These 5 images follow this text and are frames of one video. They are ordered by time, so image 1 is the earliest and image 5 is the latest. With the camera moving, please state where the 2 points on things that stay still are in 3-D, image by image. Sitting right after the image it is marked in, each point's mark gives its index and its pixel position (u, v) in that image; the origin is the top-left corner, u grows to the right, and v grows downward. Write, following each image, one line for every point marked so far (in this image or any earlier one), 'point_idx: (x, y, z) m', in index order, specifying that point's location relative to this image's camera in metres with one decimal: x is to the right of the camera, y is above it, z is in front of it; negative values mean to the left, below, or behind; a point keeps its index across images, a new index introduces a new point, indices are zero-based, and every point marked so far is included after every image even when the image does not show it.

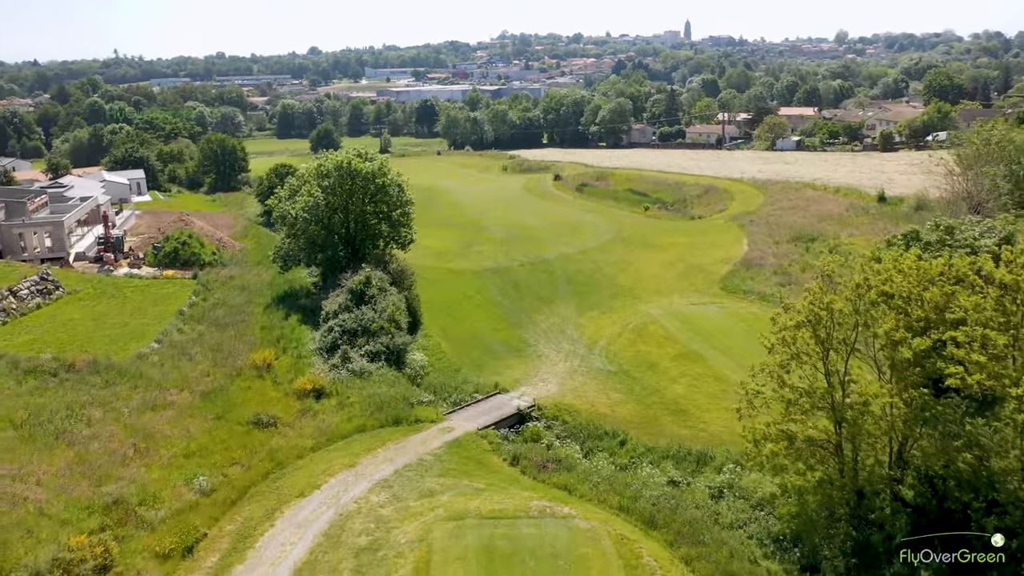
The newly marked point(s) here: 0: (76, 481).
0: (-10.5, -4.6, +19.8) m
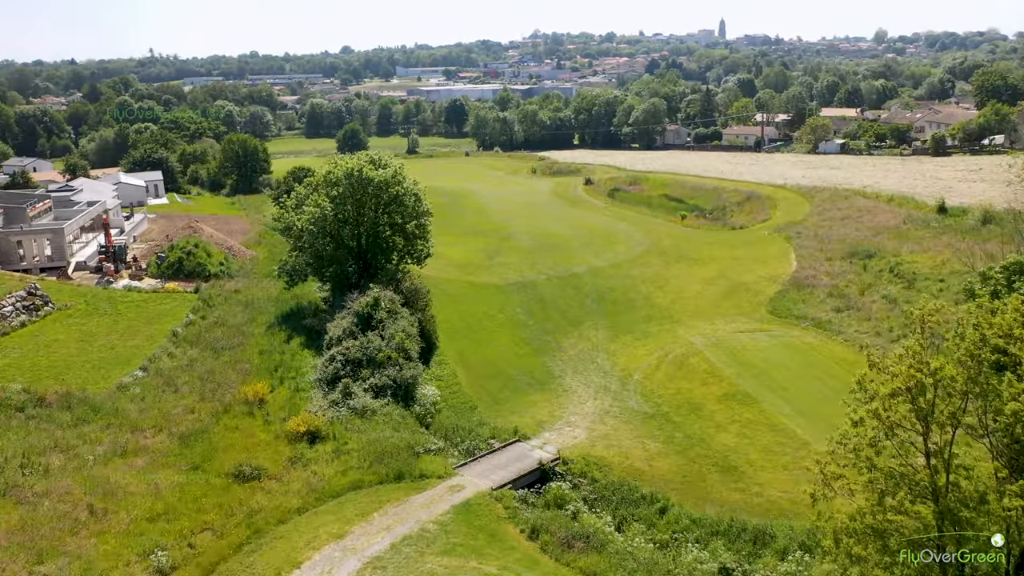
0: (-10.1, -5.4, +16.7) m
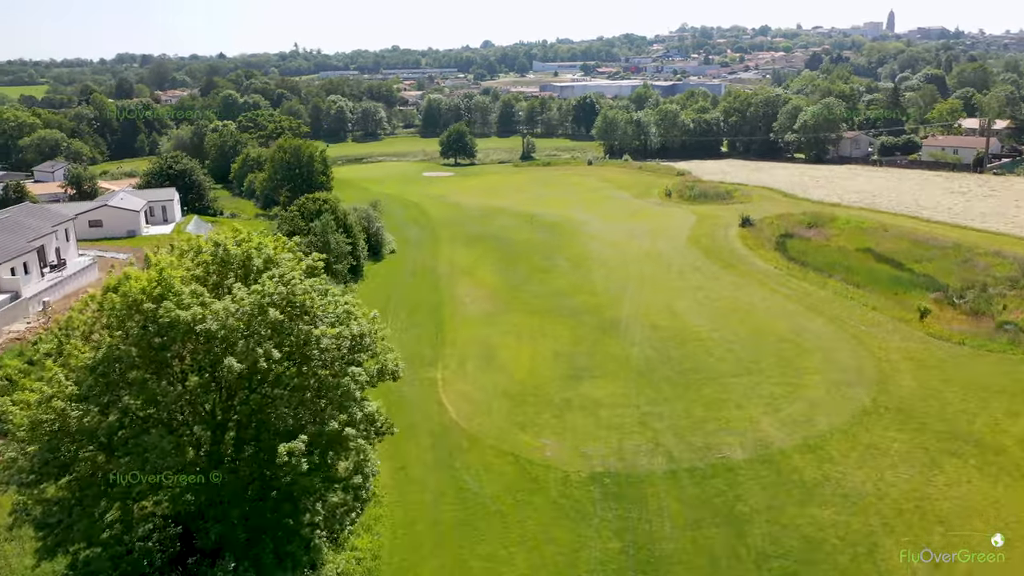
0: (-12.5, -10.3, -4.0) m
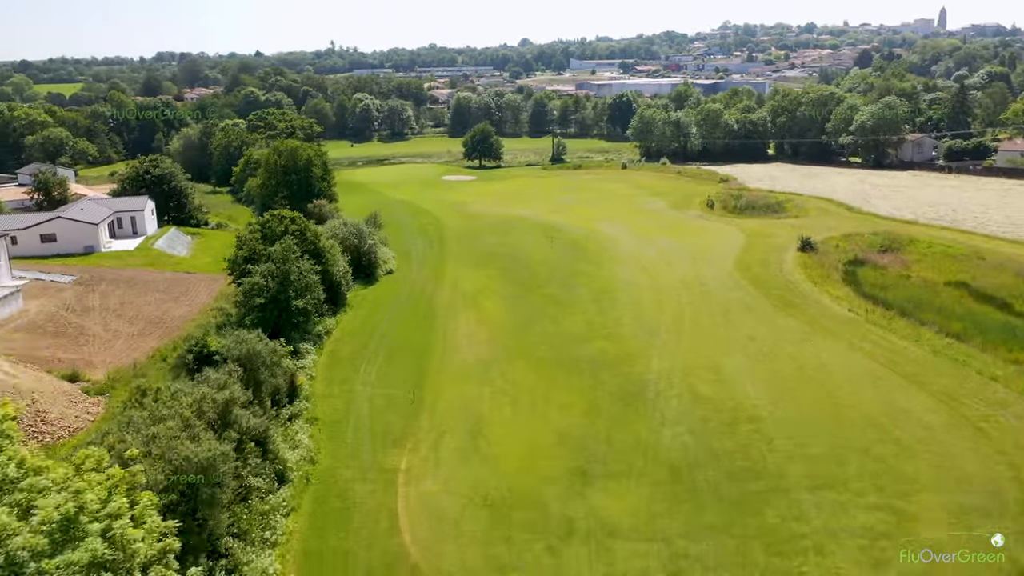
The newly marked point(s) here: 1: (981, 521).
0: (-14.5, -11.9, -11.4) m
1: (+10.2, -5.0, +17.8) m
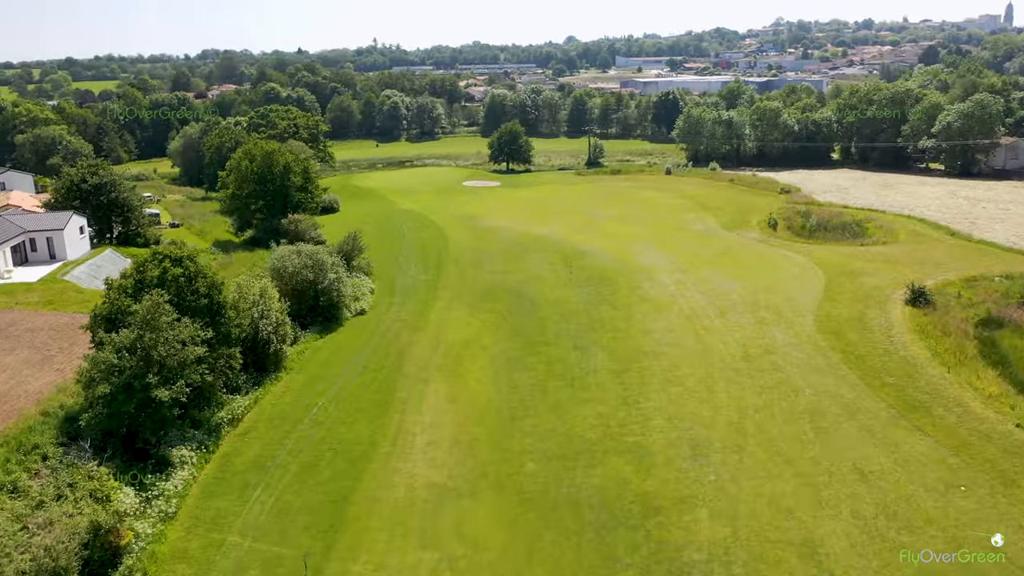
0: (-17.7, -14.0, -21.8) m
1: (+8.6, -7.4, +6.0) m
